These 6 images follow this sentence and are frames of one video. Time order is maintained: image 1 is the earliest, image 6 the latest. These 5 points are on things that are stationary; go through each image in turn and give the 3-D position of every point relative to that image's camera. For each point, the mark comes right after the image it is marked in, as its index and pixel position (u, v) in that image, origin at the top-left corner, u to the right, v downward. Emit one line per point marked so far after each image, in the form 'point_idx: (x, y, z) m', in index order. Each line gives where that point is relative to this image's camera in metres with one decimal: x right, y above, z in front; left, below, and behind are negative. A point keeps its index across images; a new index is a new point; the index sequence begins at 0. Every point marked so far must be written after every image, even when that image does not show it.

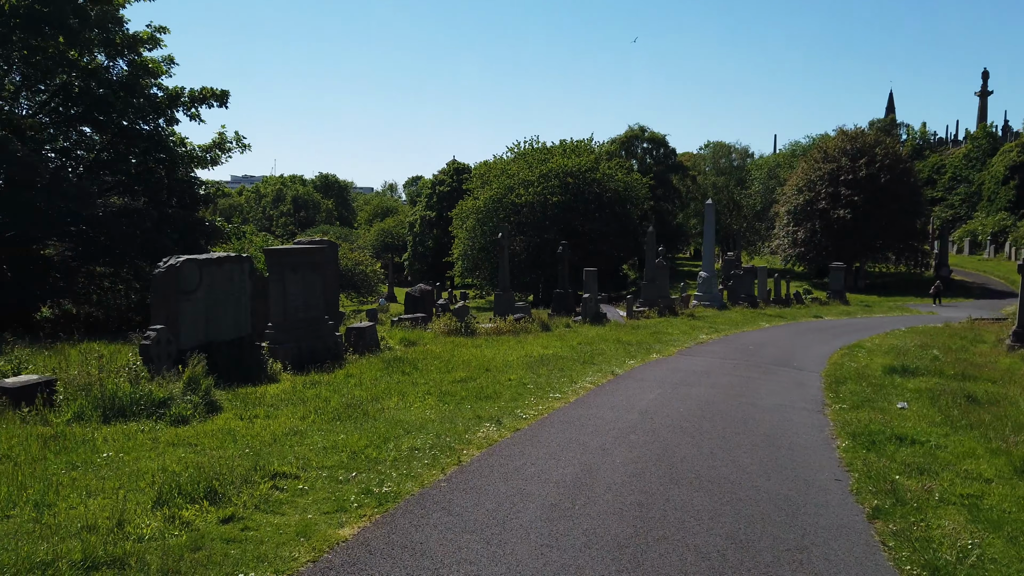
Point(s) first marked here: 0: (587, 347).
0: (+1.5, -1.2, +14.8) m
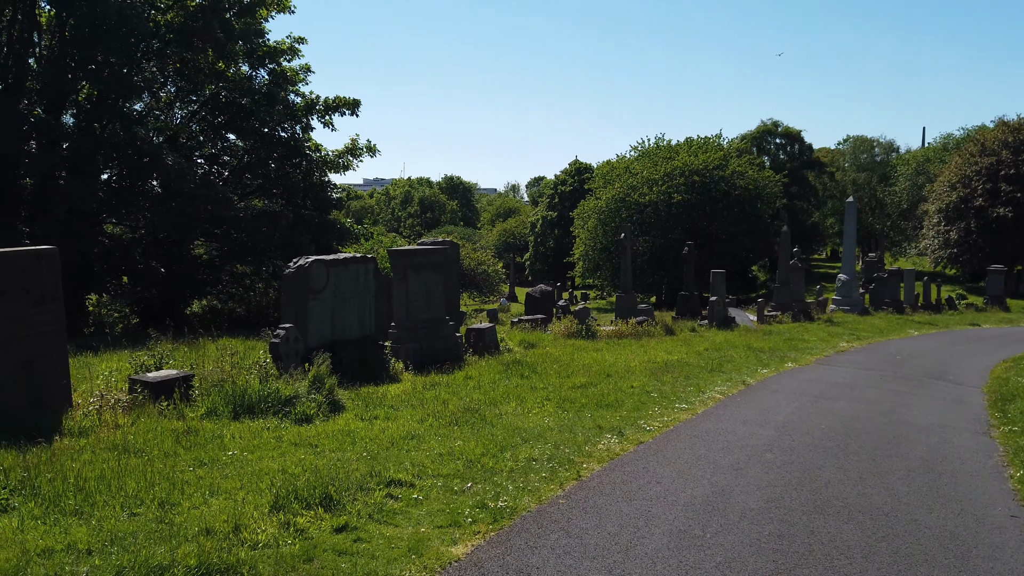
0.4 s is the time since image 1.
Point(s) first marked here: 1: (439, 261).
0: (+3.8, -1.2, +14.0) m
1: (-1.2, +0.4, +12.2) m
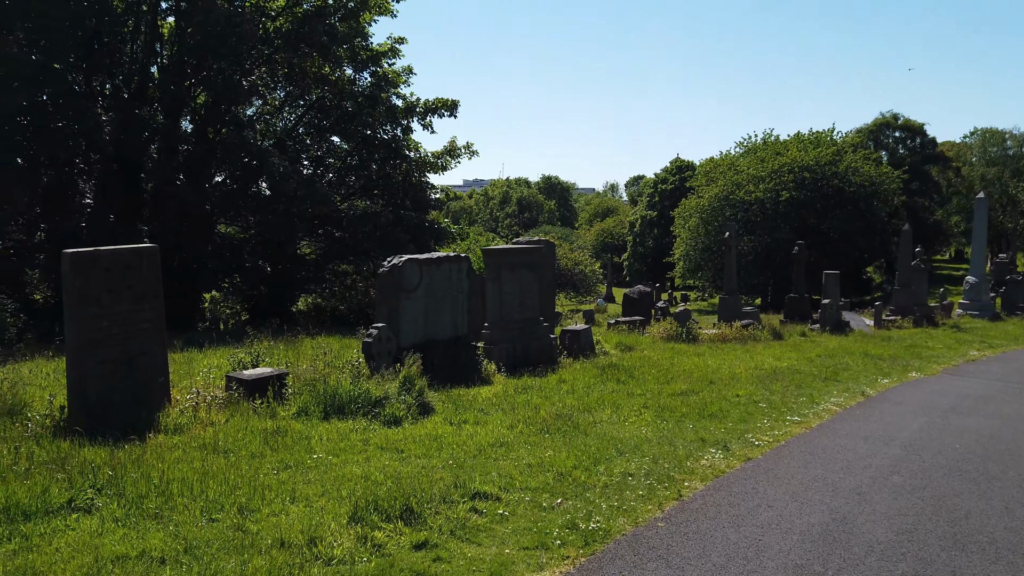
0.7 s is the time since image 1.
0: (+5.5, -1.3, +13.1) m
1: (+0.3, +0.4, +11.9) m
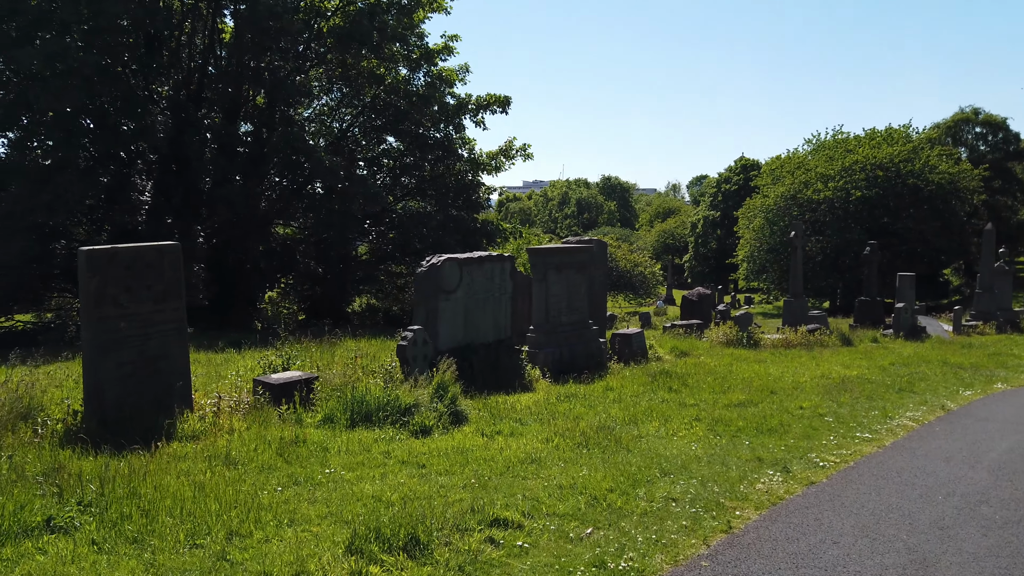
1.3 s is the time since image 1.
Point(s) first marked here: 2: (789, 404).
0: (+6.3, -1.3, +12.1) m
1: (+1.0, +0.4, +11.3) m
2: (+3.1, -1.3, +8.3) m
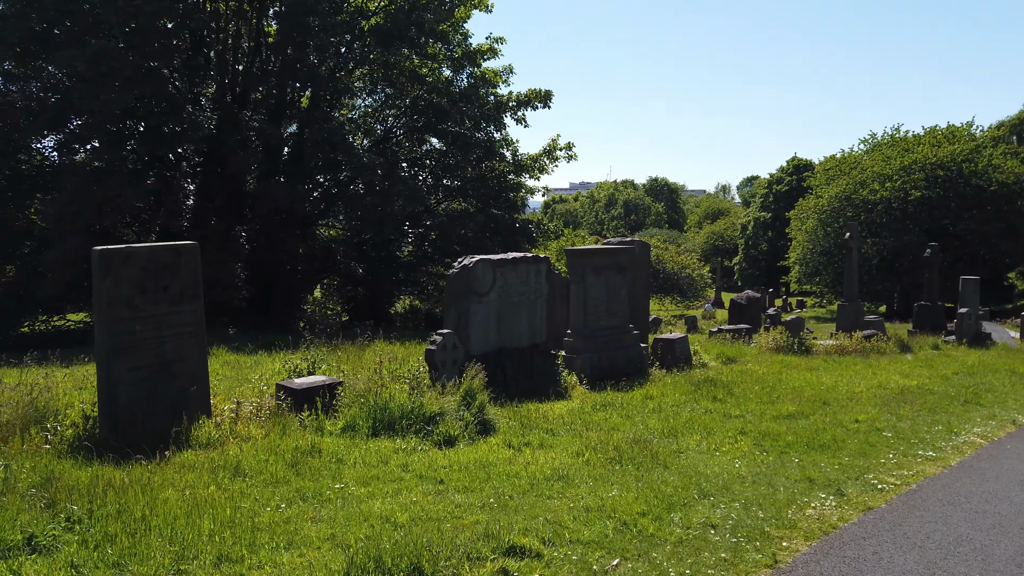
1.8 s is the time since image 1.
0: (+6.9, -1.4, +11.3) m
1: (+1.6, +0.4, +10.9) m
2: (+3.4, -1.3, +7.7) m
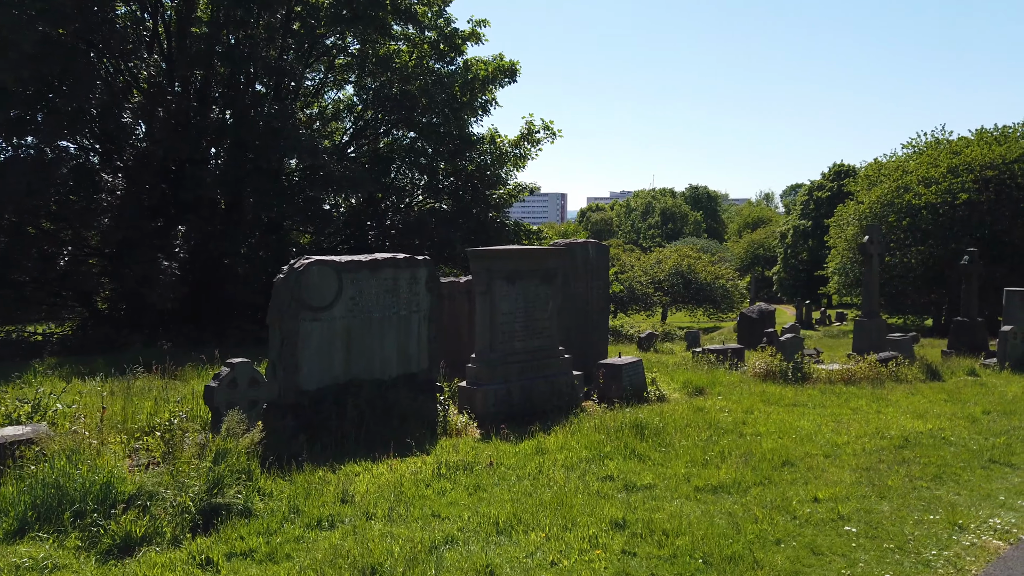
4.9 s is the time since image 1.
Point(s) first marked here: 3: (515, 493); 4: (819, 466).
0: (+5.7, -1.6, +8.7) m
1: (+0.4, +0.2, +8.6) m
2: (+2.0, -1.5, +5.3) m
3: (0.0, -1.4, +5.1) m
4: (+2.6, -1.5, +6.2) m
